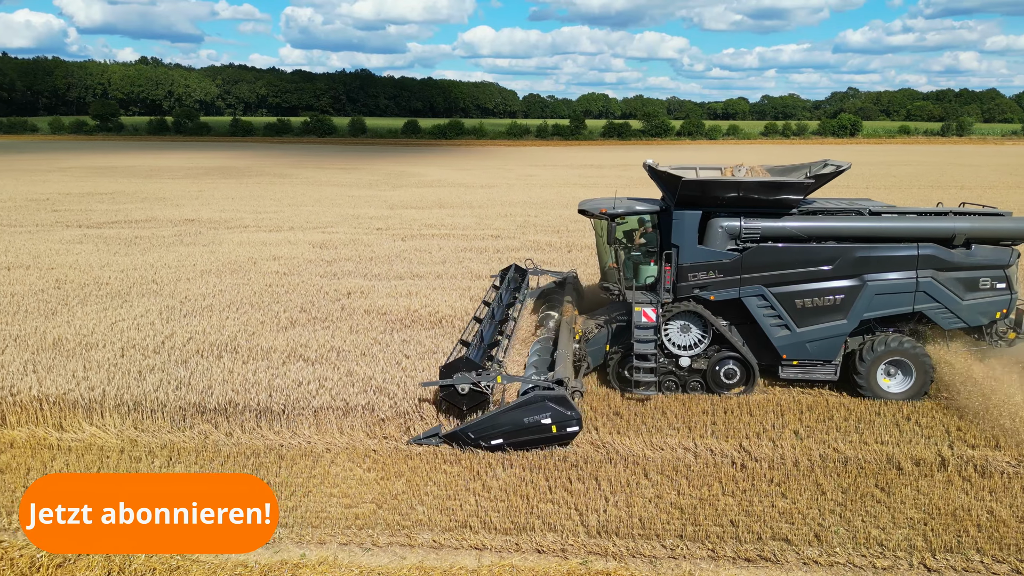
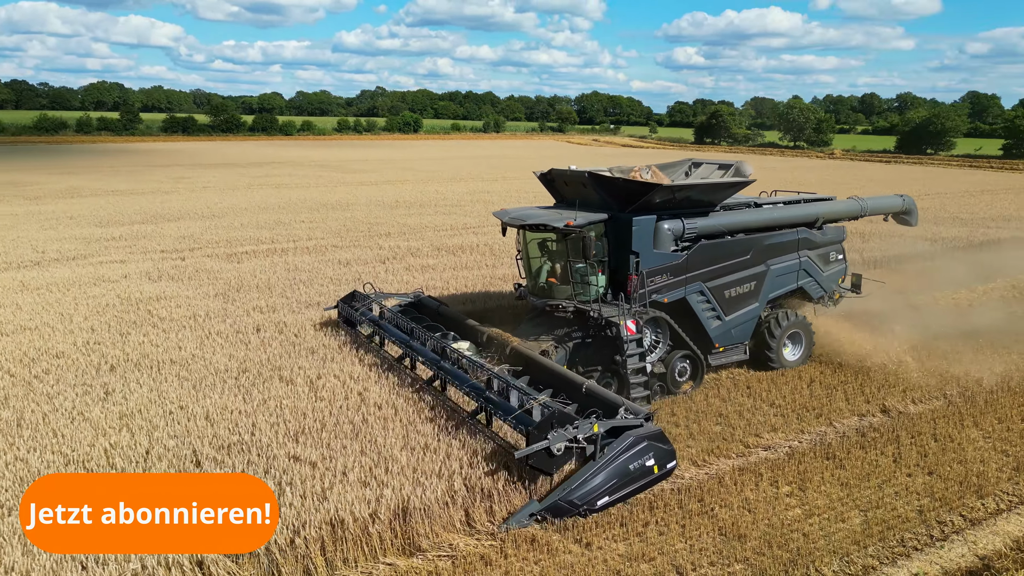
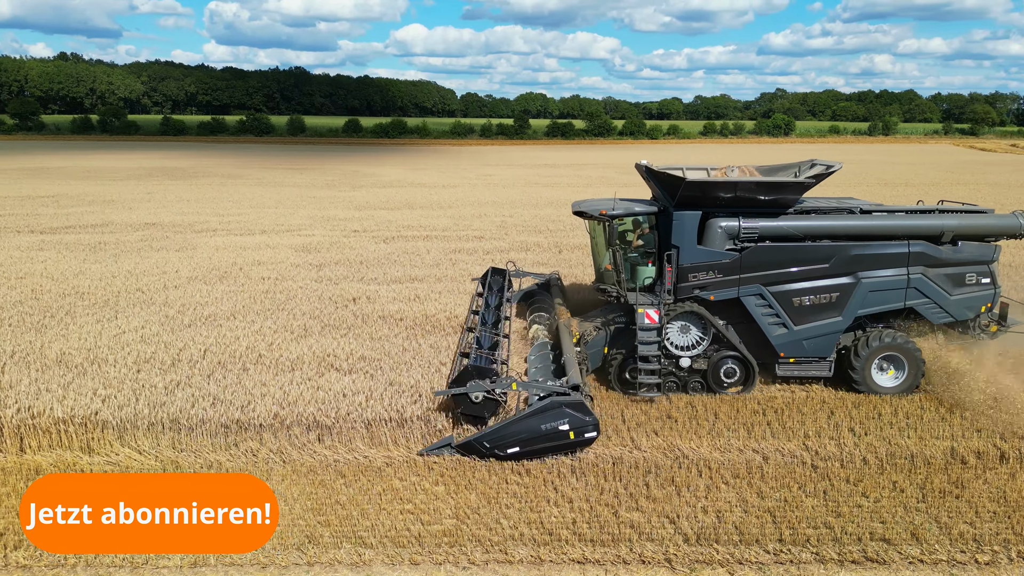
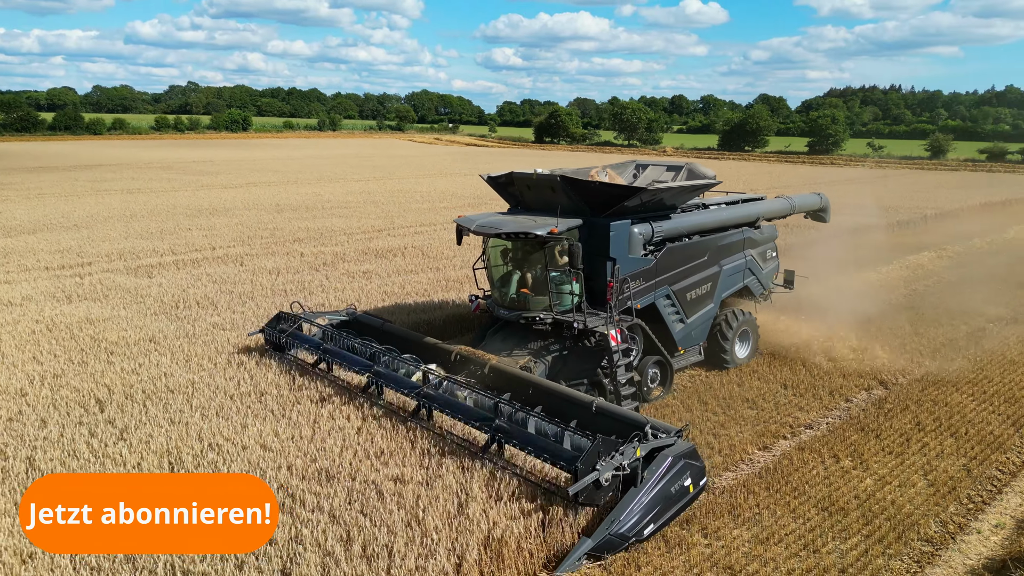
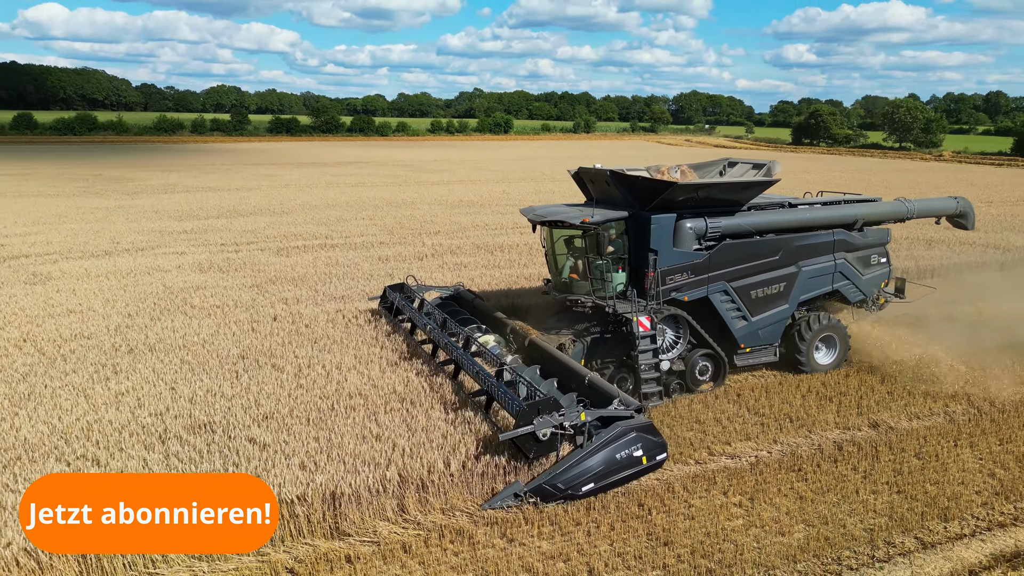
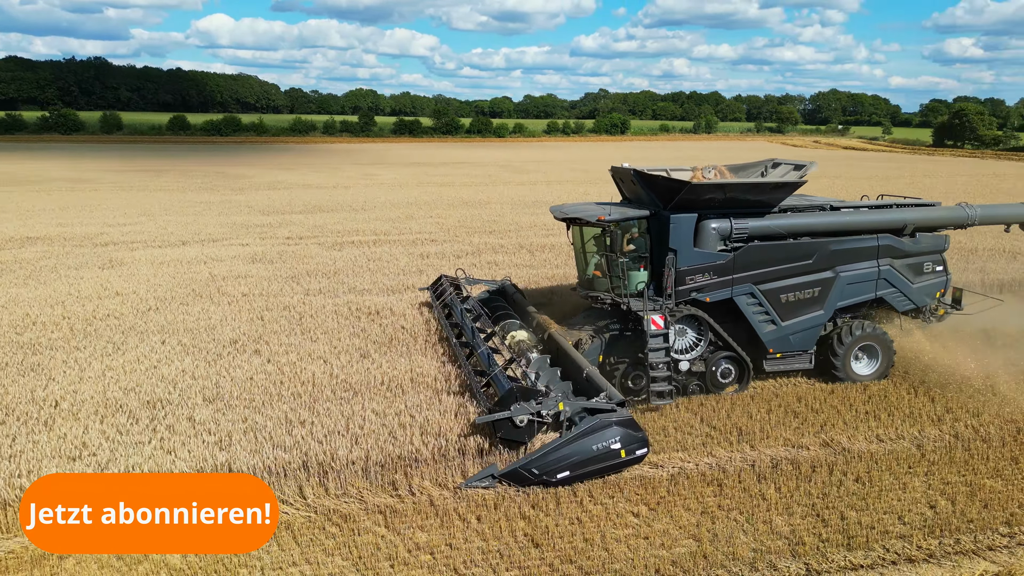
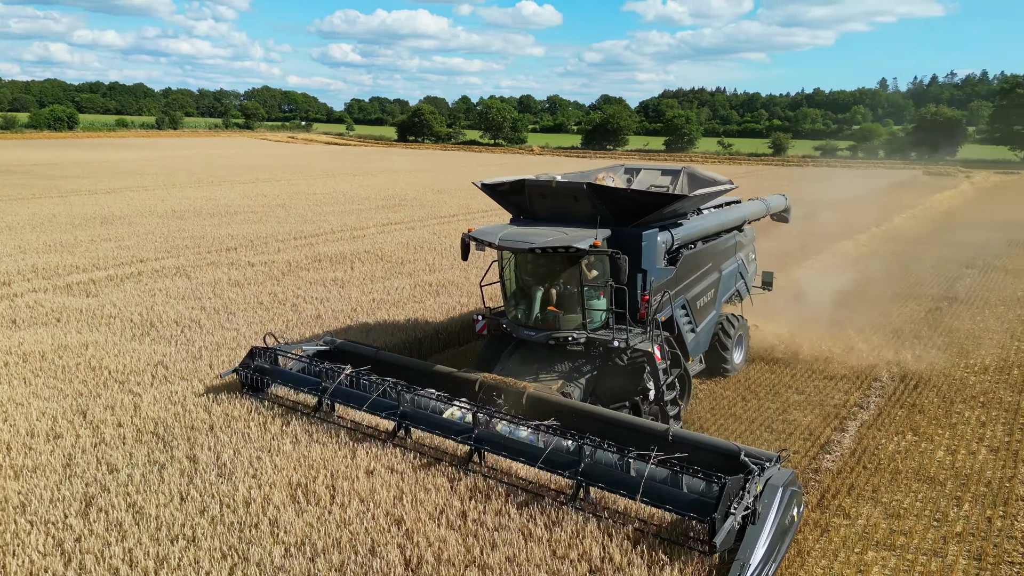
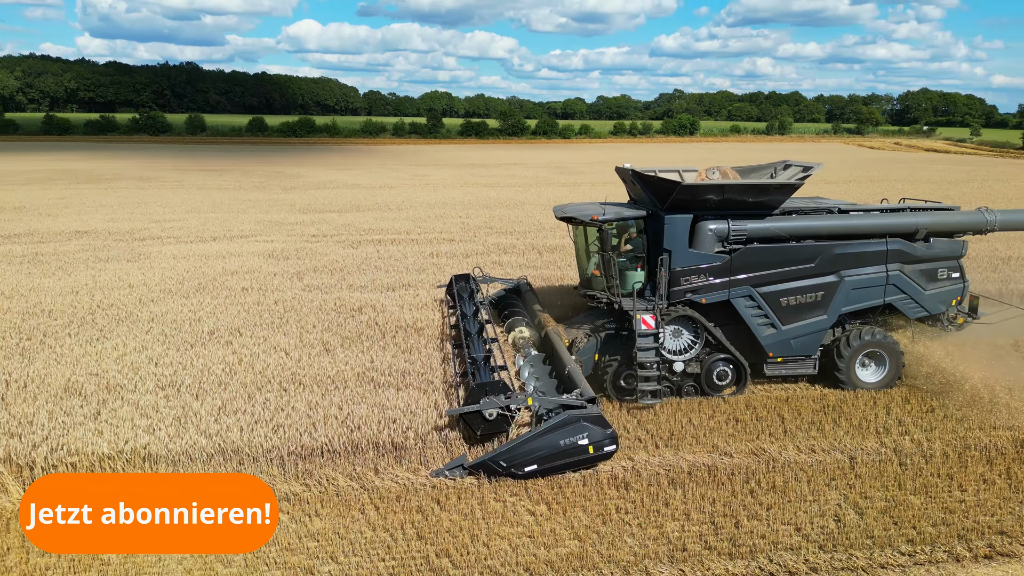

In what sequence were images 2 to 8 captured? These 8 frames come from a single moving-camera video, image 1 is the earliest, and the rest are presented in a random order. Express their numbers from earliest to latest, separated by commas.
3, 8, 6, 5, 2, 4, 7
